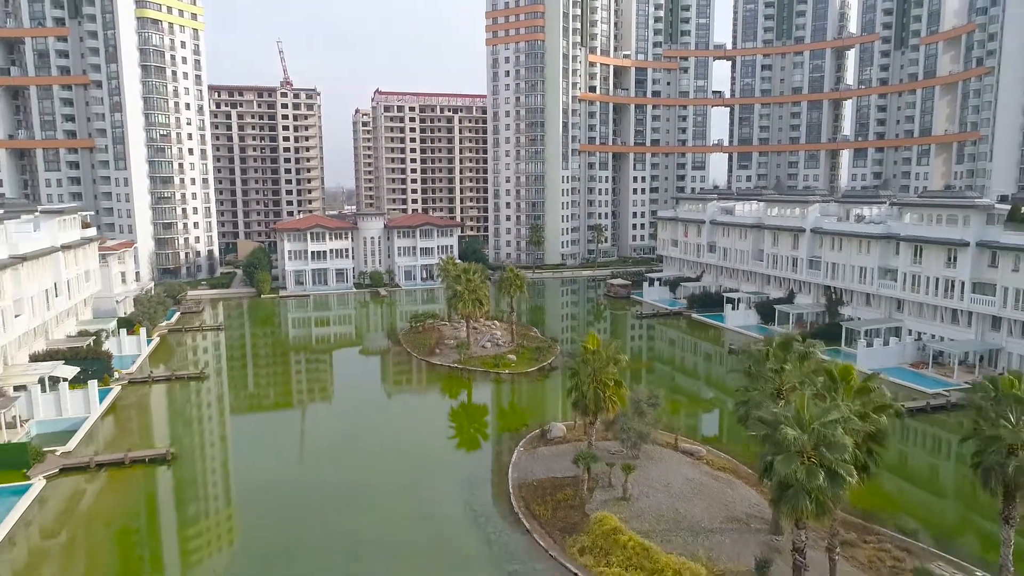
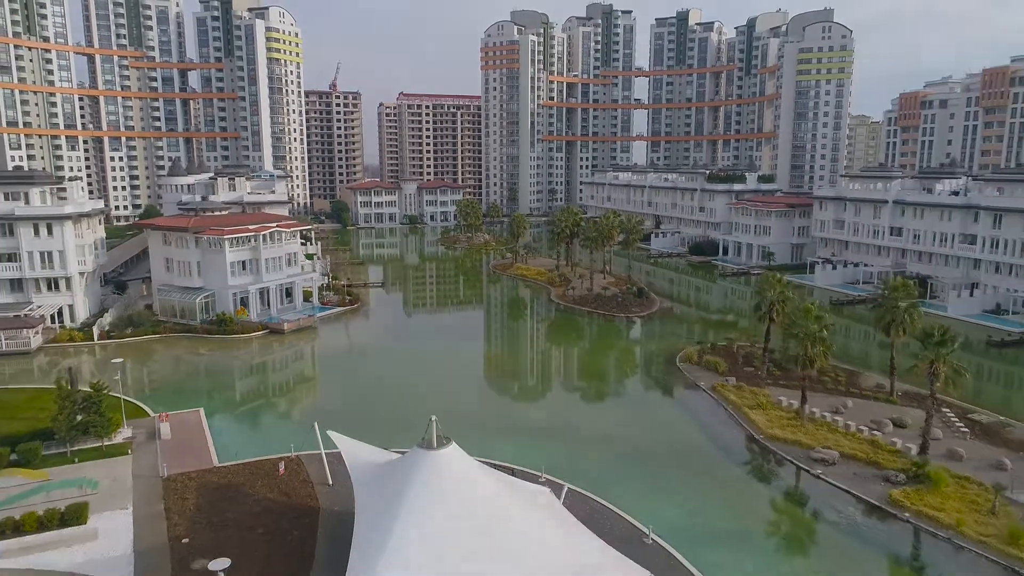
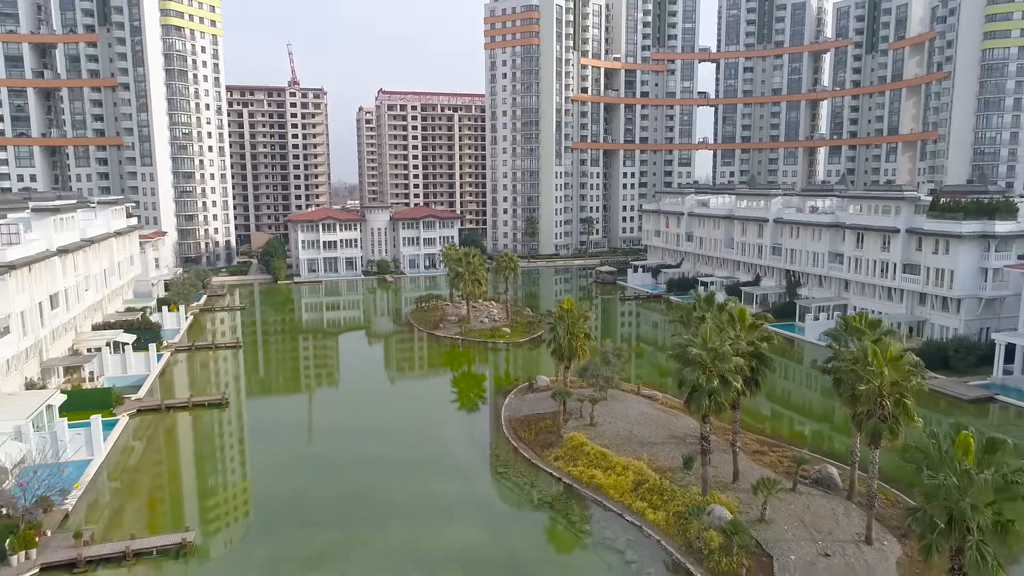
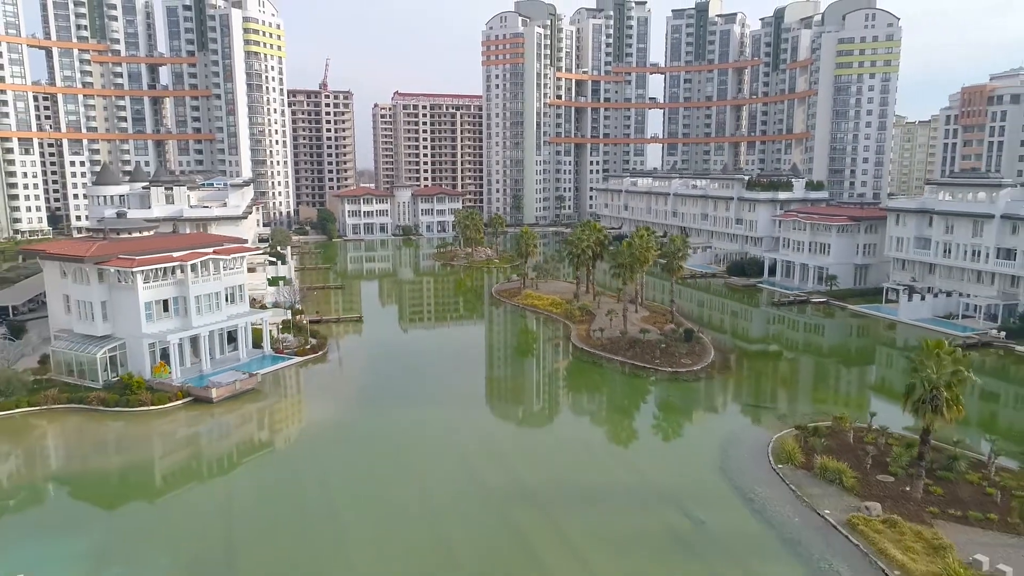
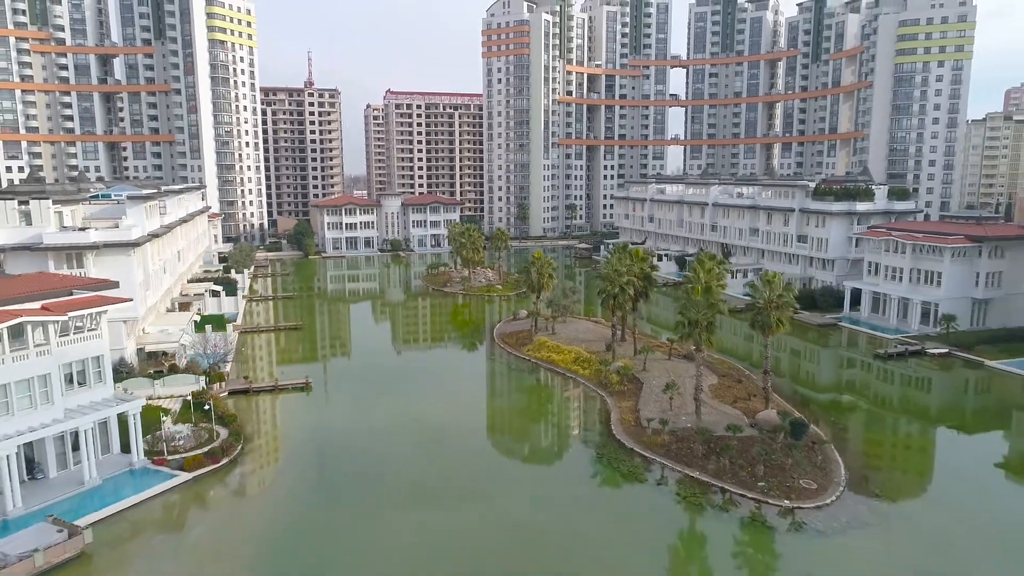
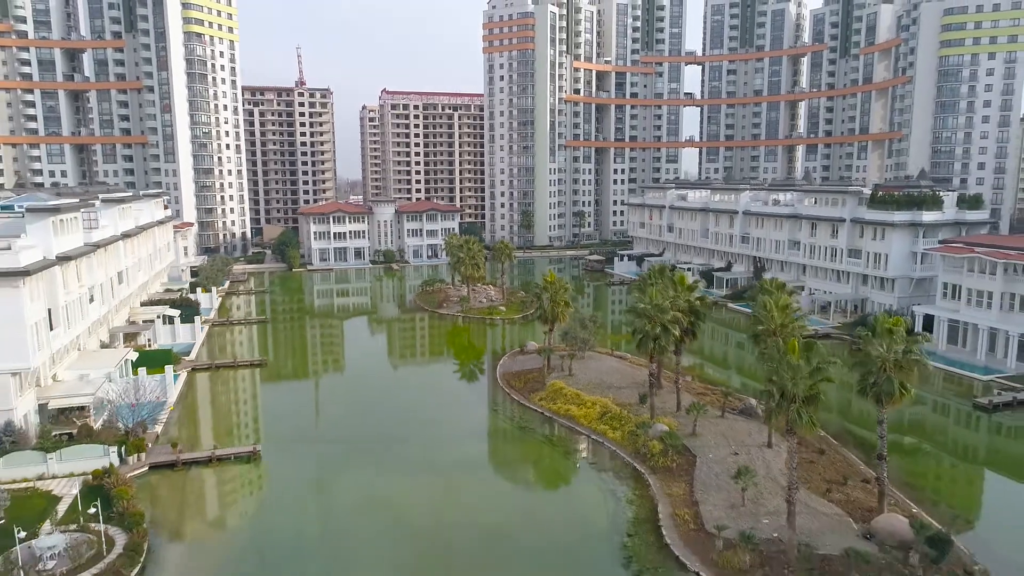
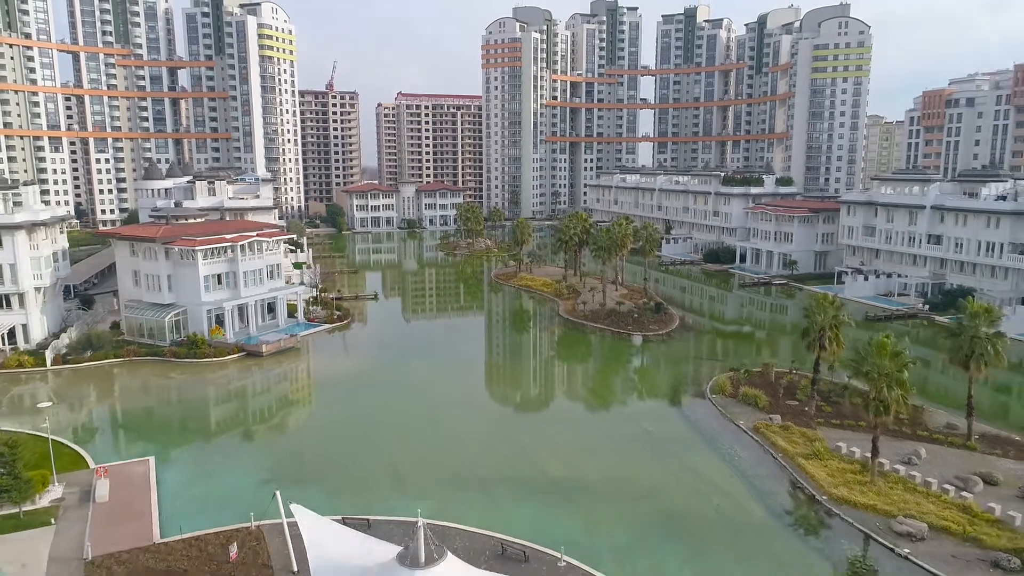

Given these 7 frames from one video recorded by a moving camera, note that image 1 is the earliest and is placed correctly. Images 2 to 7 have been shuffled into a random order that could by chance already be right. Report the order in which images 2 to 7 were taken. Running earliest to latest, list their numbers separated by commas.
3, 6, 5, 4, 7, 2
